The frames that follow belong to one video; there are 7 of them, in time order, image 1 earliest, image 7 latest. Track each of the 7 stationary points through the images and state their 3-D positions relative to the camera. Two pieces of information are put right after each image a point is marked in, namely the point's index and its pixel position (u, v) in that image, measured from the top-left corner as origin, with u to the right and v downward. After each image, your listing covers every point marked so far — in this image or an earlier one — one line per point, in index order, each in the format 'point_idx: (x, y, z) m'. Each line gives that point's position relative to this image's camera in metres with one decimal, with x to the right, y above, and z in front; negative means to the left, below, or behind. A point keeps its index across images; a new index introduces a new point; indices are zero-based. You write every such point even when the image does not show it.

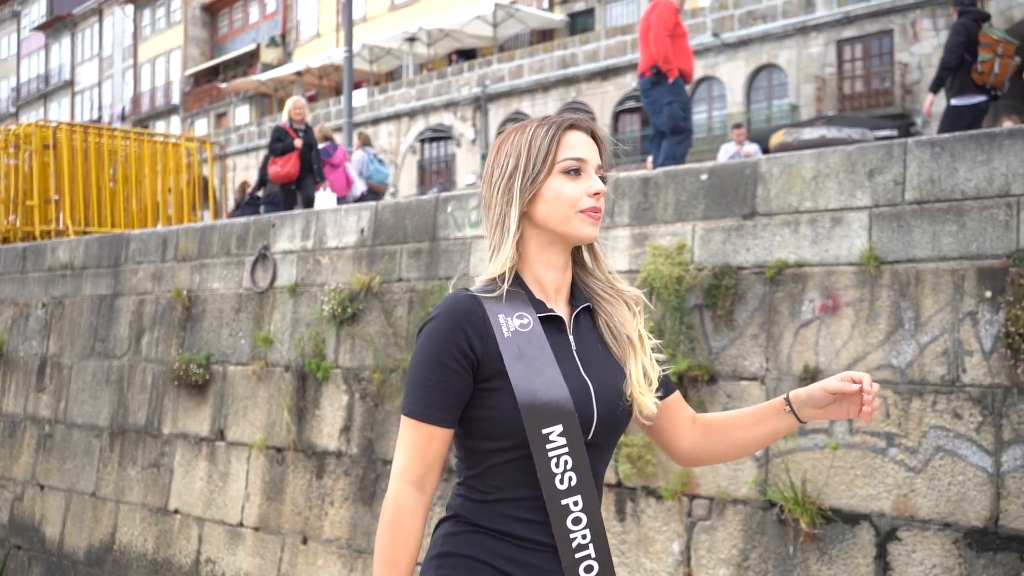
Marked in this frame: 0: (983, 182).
0: (+2.3, +0.5, +4.9) m
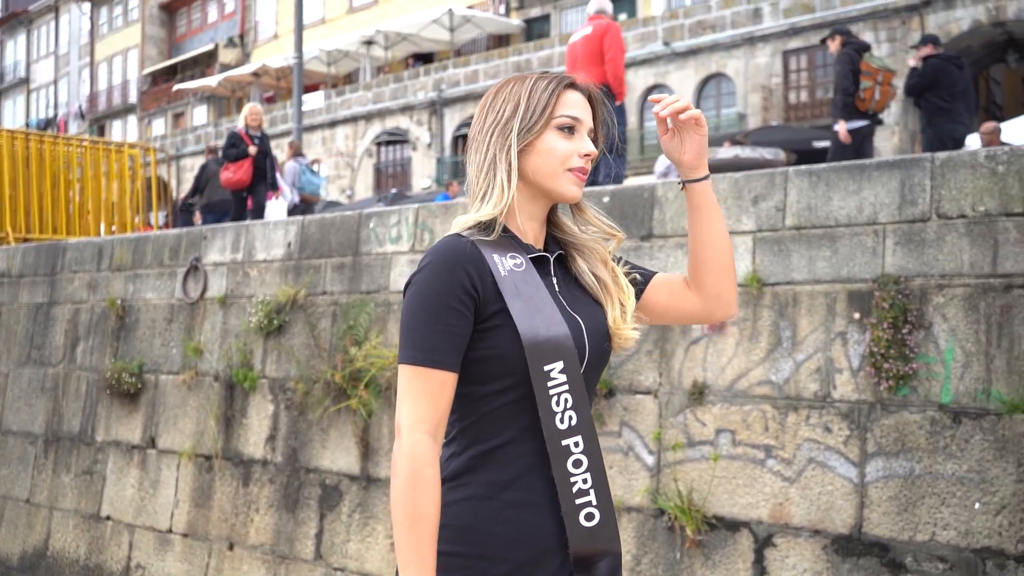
0: (+1.8, +0.4, +5.3) m
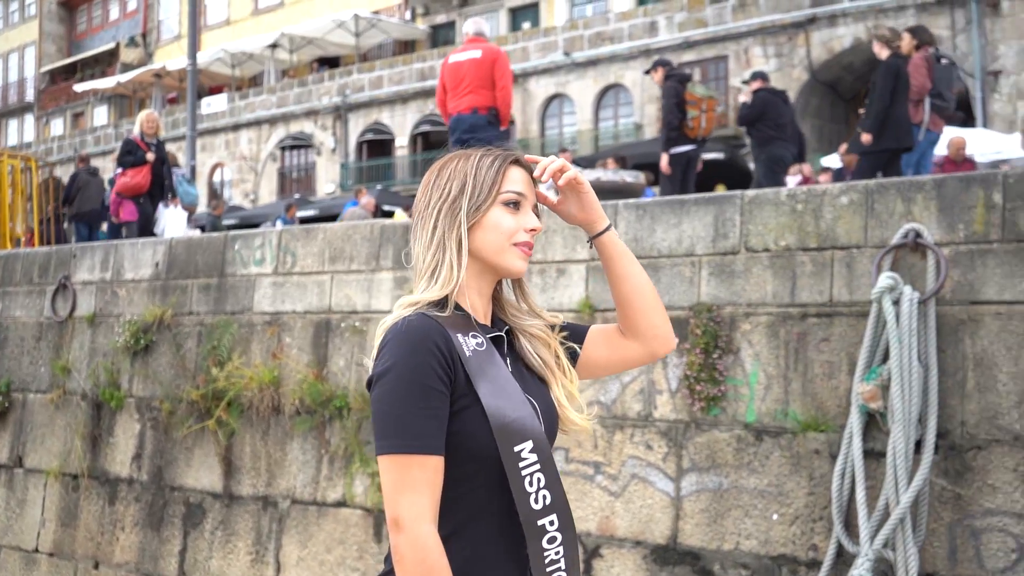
0: (+0.9, +0.3, +5.7) m
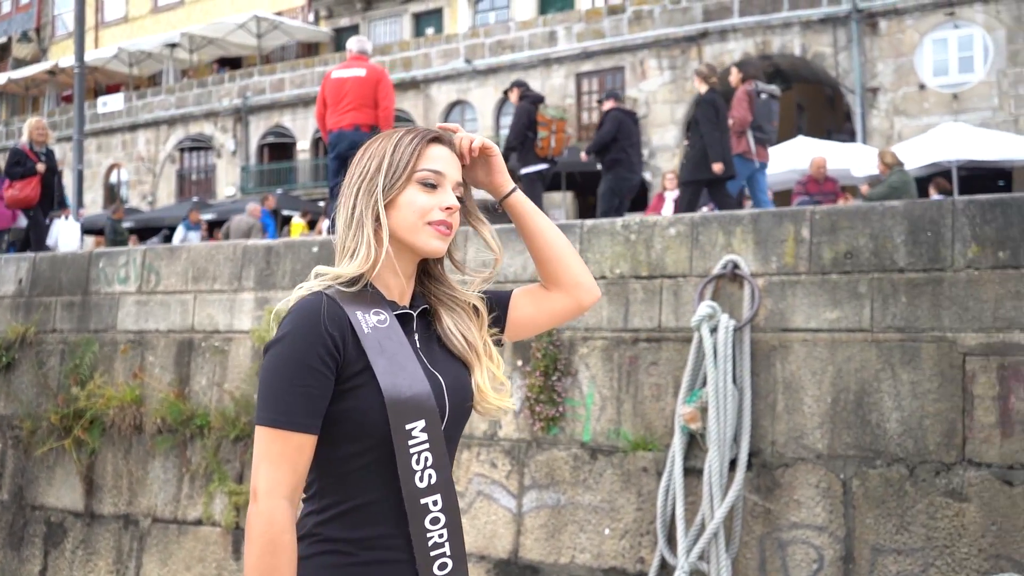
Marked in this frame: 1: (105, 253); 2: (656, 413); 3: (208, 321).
0: (0.0, +0.1, +5.9) m
1: (-3.1, +0.3, +7.7) m
2: (+0.8, -0.7, +5.4) m
3: (-2.1, -0.2, +7.1) m
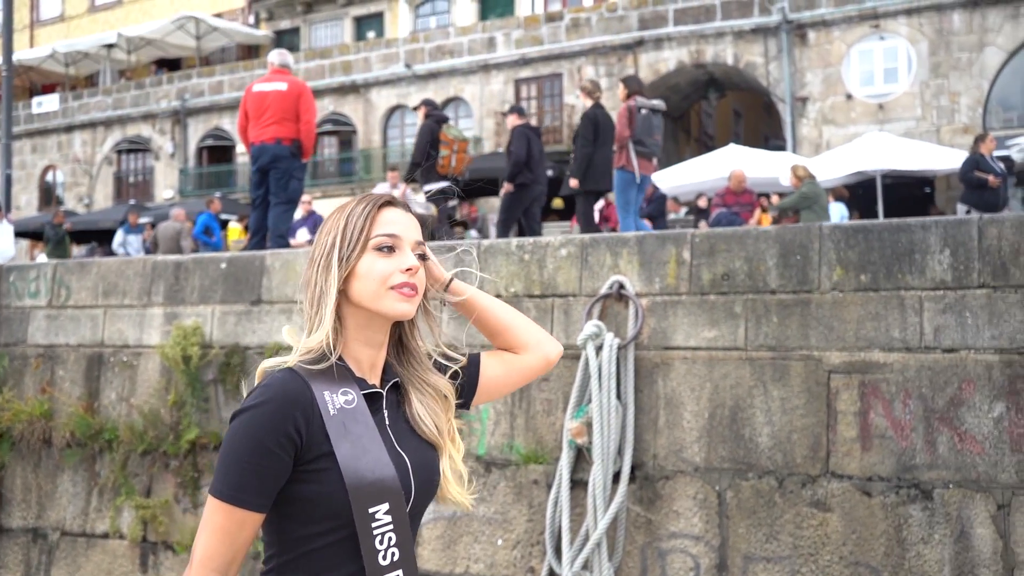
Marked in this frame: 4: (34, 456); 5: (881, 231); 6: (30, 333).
0: (-0.6, 0.0, +6.1) m
1: (-3.8, +0.2, +7.7) m
2: (+0.2, -0.8, +5.6) m
3: (-2.8, -0.3, +7.1) m
4: (-3.4, -1.2, +7.3) m
5: (+1.8, +0.3, +4.9) m
6: (-3.6, -0.3, +7.5) m
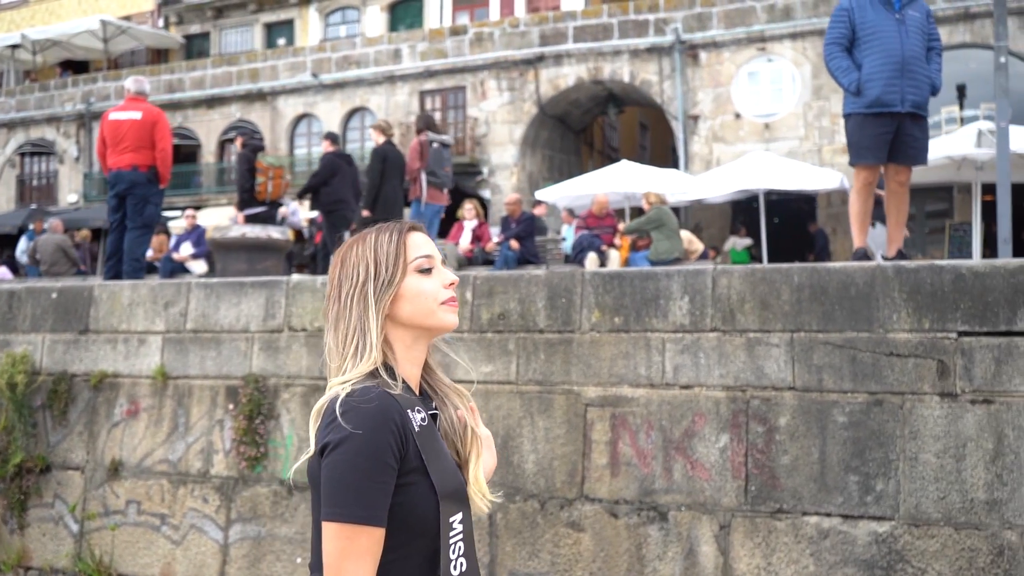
0: (-1.8, -0.2, +6.5) m
1: (-5.1, 0.0, +7.8) m
2: (-1.0, -1.0, +6.0) m
3: (-4.1, -0.5, +7.4) m
4: (-4.7, -1.4, +7.4) m
5: (+0.6, +0.1, +5.5) m
6: (-4.9, -0.5, +7.7) m
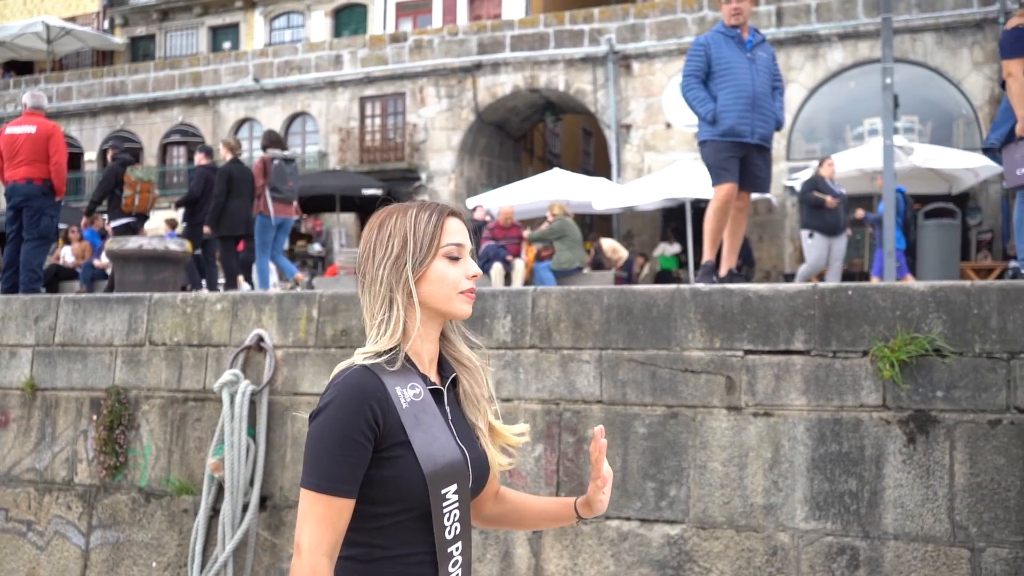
0: (-2.8, -0.3, +6.8) m
1: (-6.1, -0.1, +8.0) m
2: (-2.0, -1.1, +6.4) m
3: (-5.1, -0.6, +7.6) m
4: (-5.7, -1.5, +7.6) m
5: (-0.3, -0.1, +5.8) m
6: (-5.9, -0.6, +7.9) m
